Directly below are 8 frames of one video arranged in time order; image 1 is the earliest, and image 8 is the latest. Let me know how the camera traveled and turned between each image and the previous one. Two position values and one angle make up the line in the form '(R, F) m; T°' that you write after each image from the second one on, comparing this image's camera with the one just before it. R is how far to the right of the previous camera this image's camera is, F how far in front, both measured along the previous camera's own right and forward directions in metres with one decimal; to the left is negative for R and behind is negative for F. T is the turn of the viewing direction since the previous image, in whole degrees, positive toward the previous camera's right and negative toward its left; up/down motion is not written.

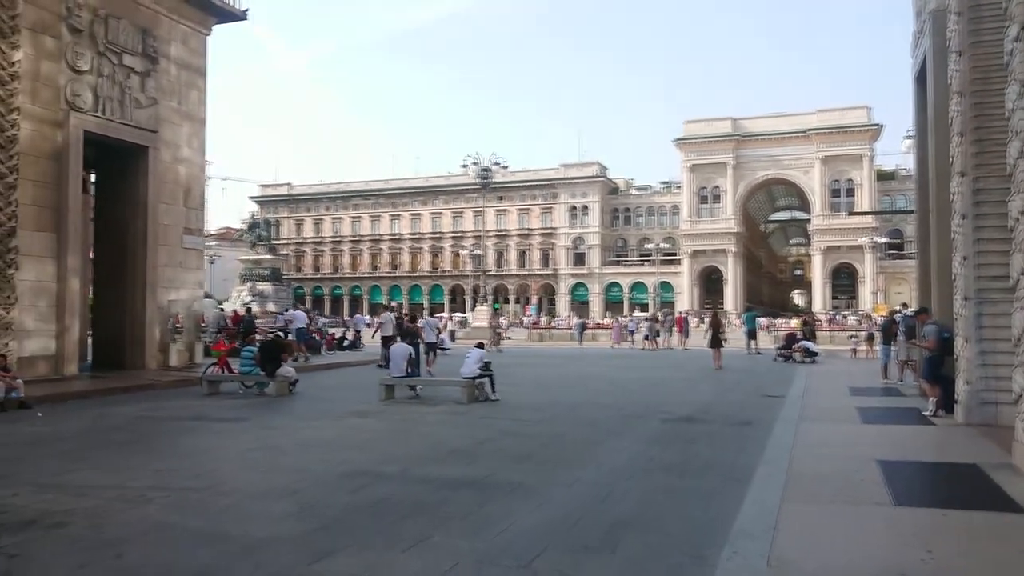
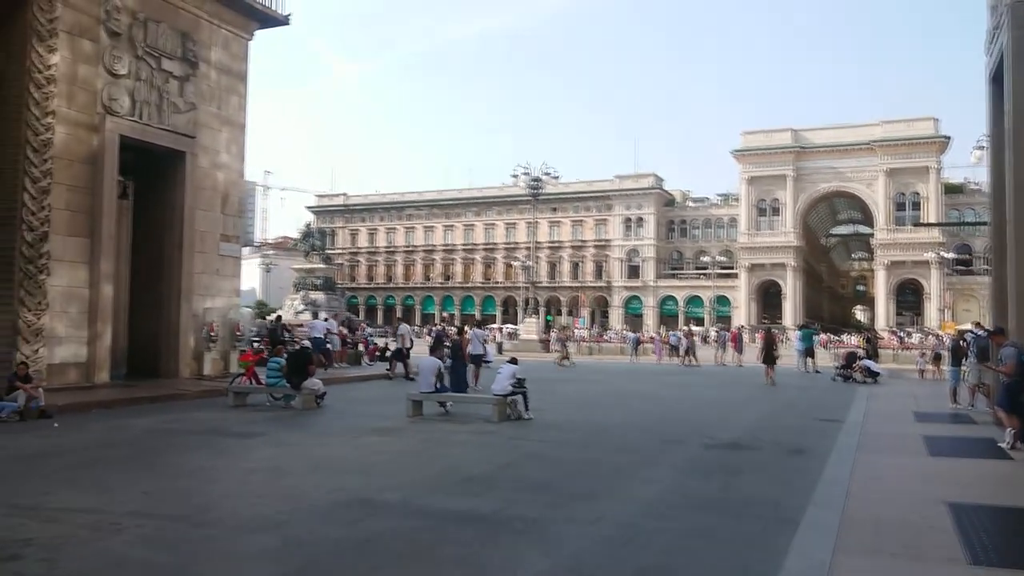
(+0.3, +0.8) m; -4°
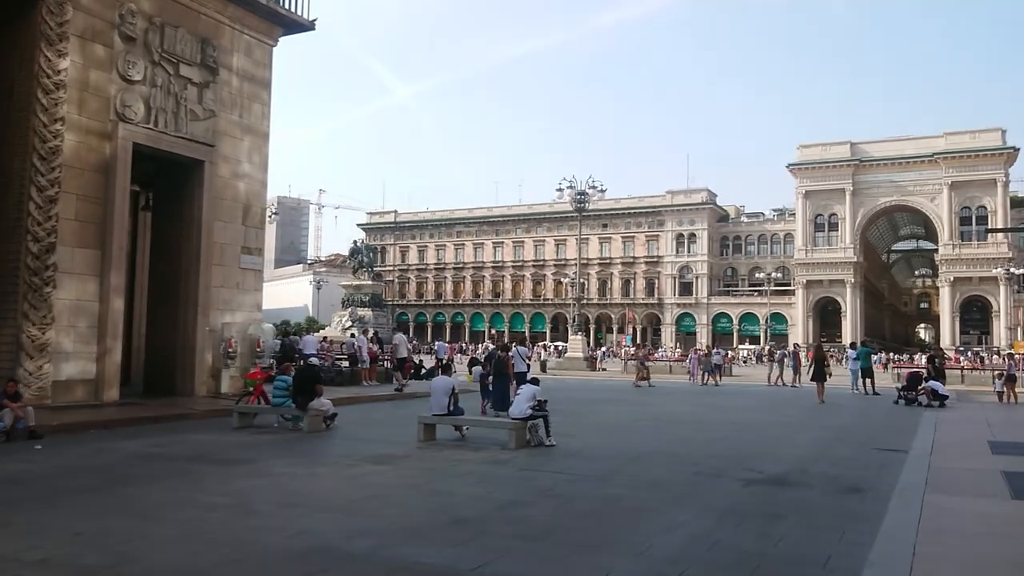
(+0.4, +1.1) m; -4°
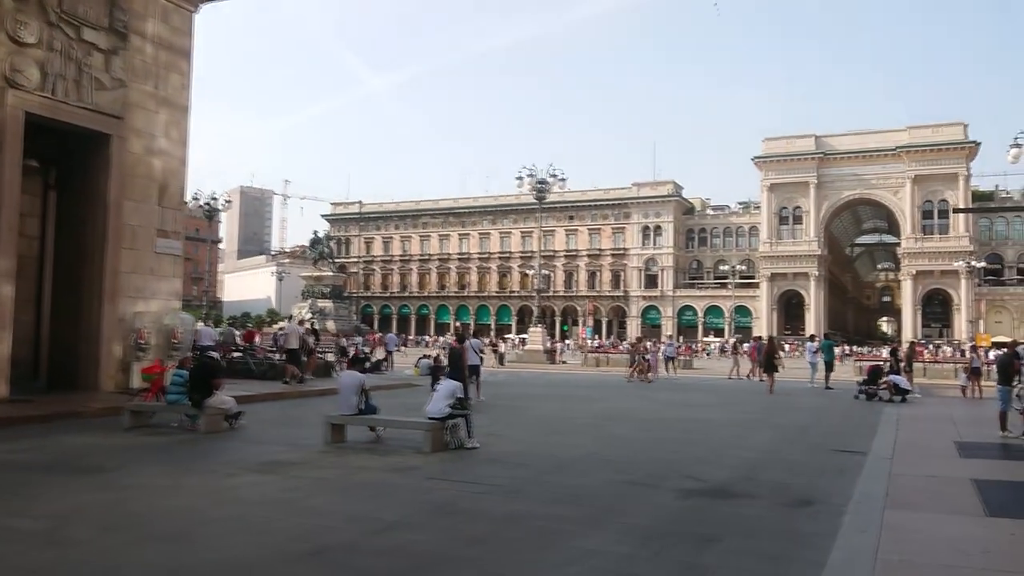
(+0.6, +1.2) m; +2°
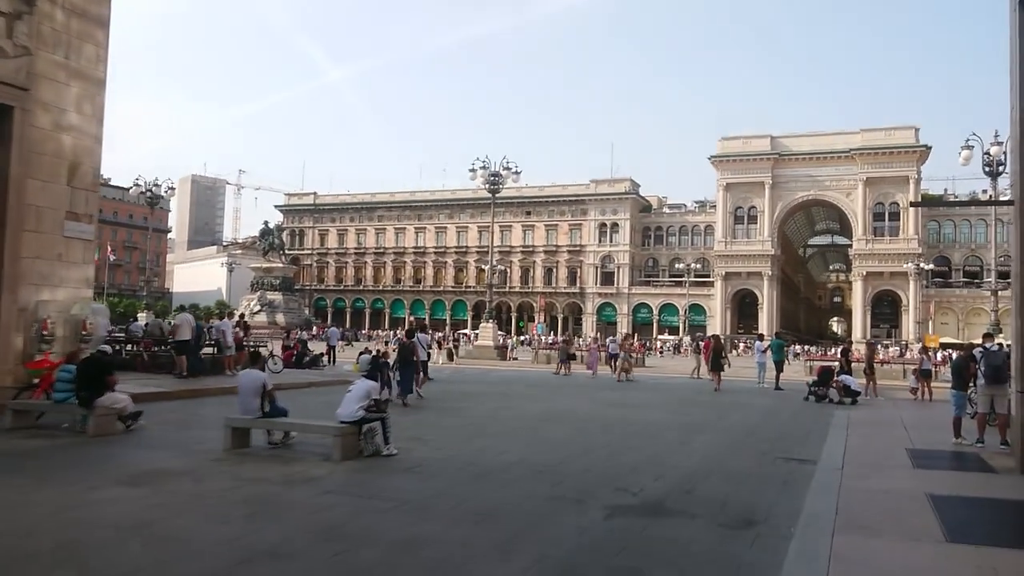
(+0.4, +0.9) m; +3°
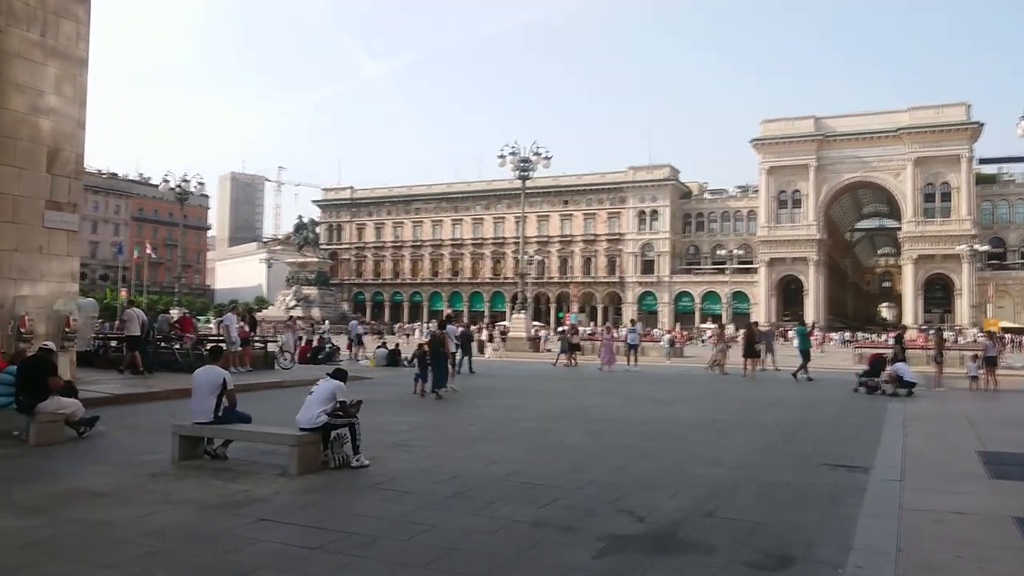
(+0.5, +1.4) m; -3°
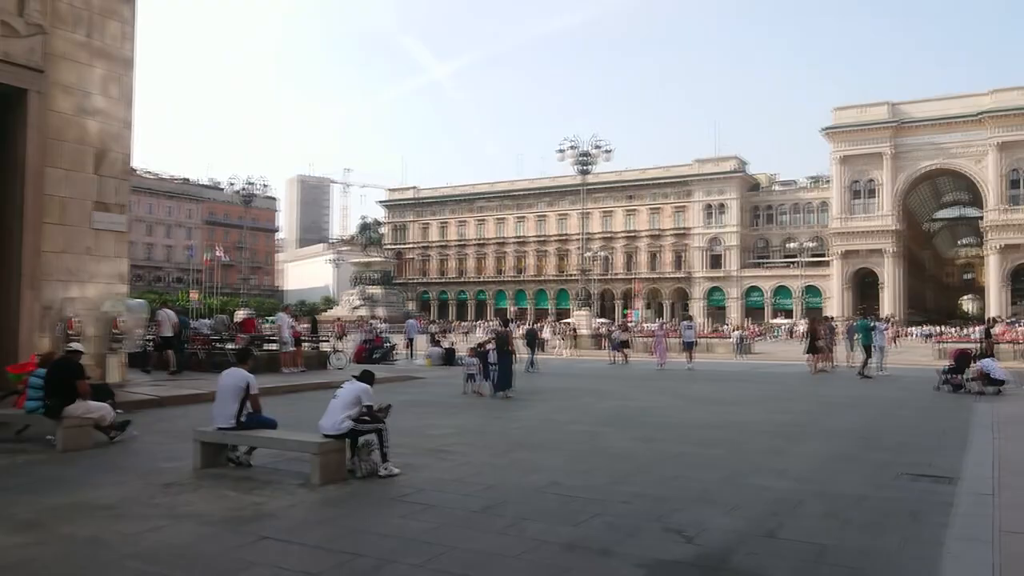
(+0.2, +0.7) m; -4°
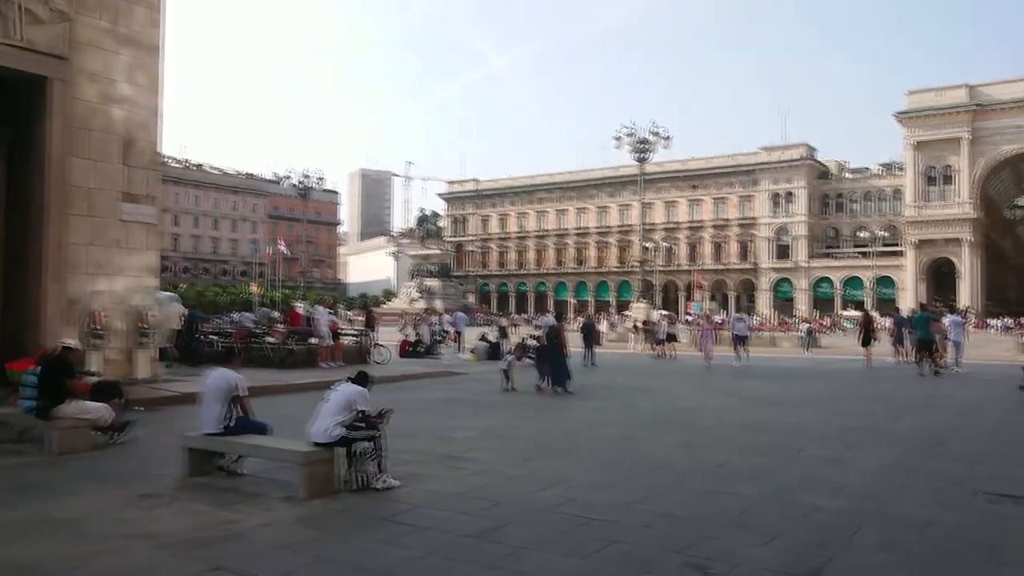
(+0.4, +0.9) m; -4°
